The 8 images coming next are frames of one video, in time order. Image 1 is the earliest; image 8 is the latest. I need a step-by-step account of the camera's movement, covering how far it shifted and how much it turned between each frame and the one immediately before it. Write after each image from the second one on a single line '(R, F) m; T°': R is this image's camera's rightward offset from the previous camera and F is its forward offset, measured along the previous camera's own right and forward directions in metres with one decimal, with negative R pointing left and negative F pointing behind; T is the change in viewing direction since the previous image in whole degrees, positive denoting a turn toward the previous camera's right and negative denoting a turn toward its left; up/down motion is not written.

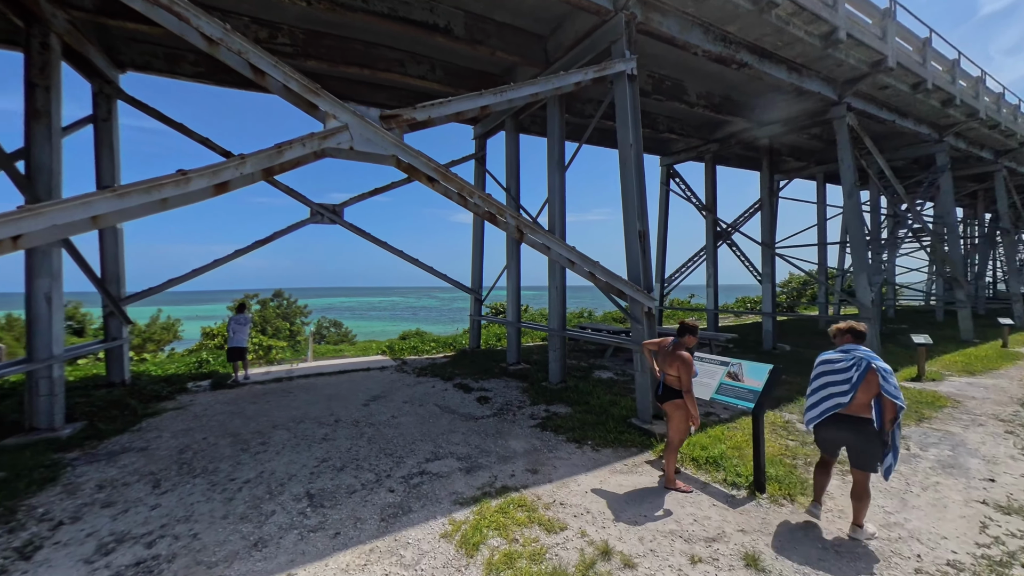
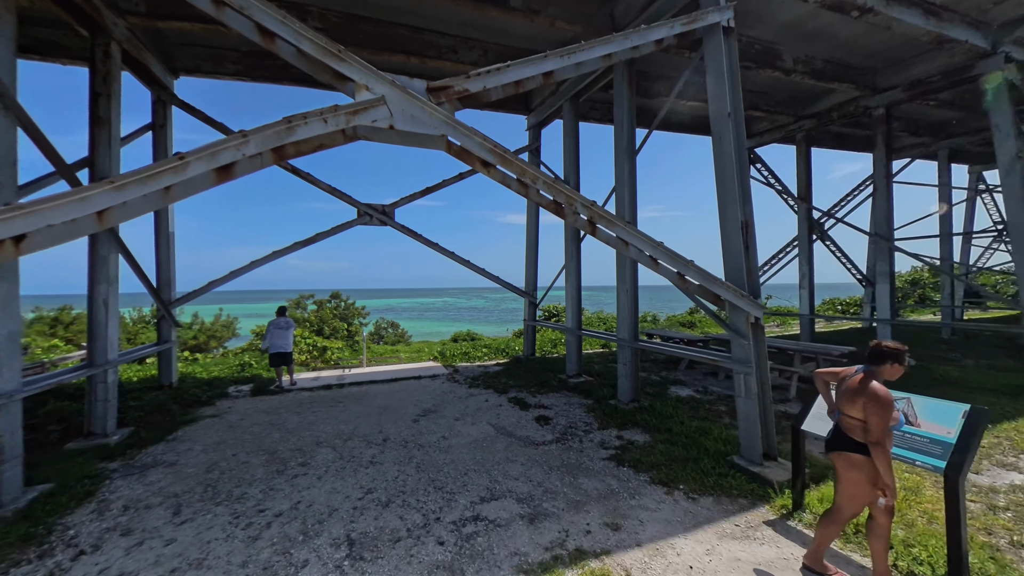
(-0.2, +0.7) m; -8°
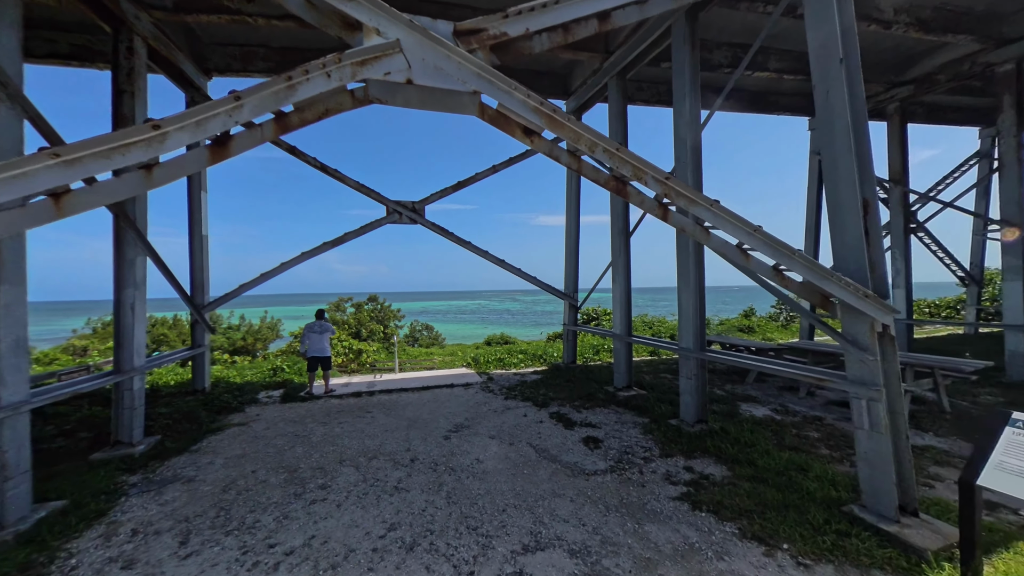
(-0.1, +0.6) m; -6°
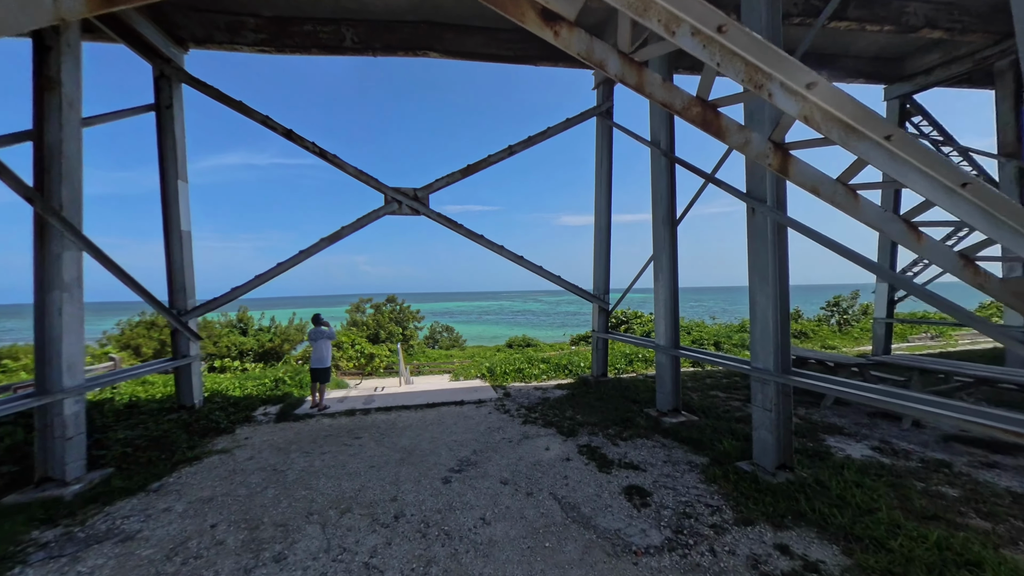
(+0.1, +1.0) m; -4°
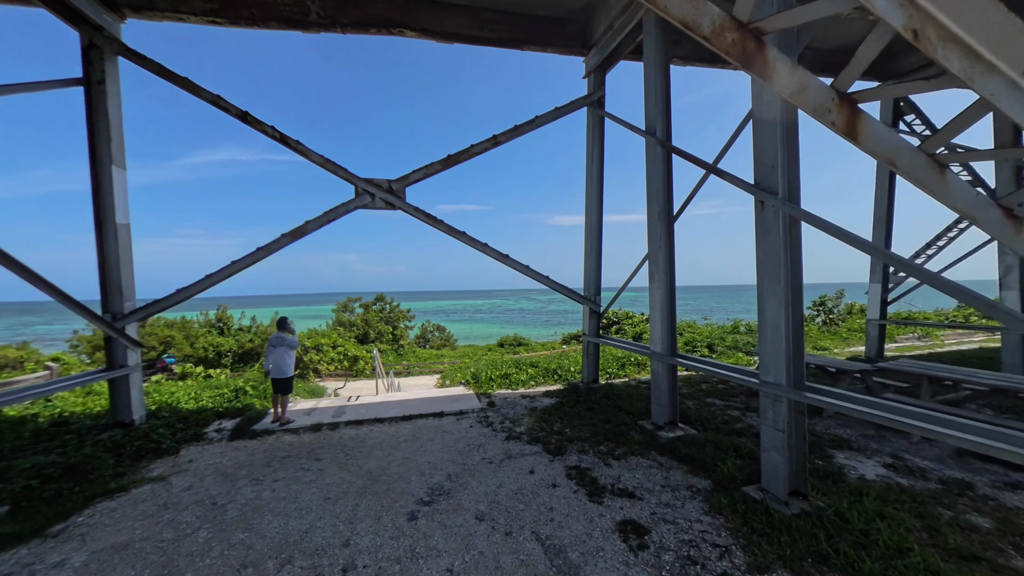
(+0.1, +0.5) m; +1°
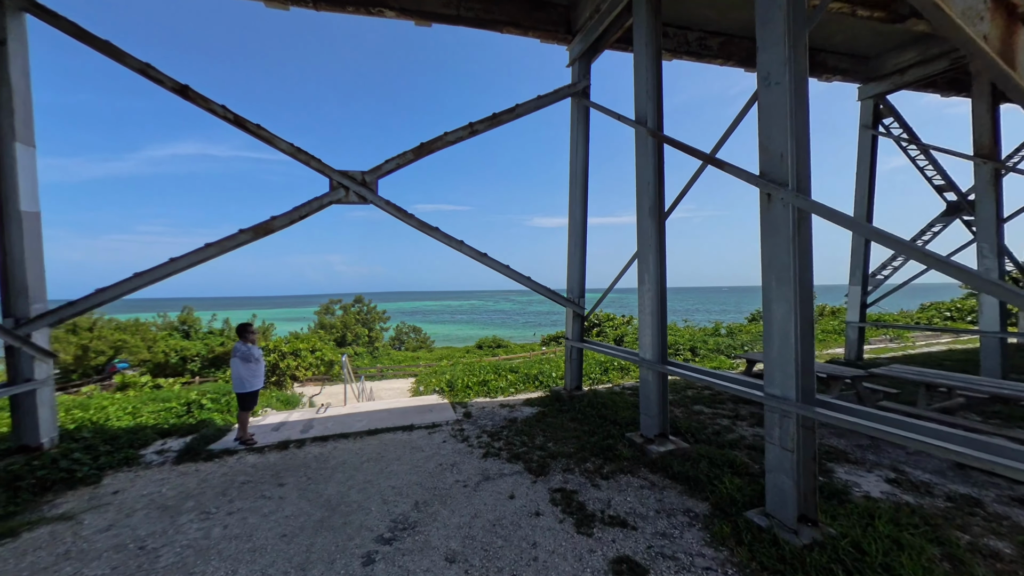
(0.0, +0.4) m; +3°
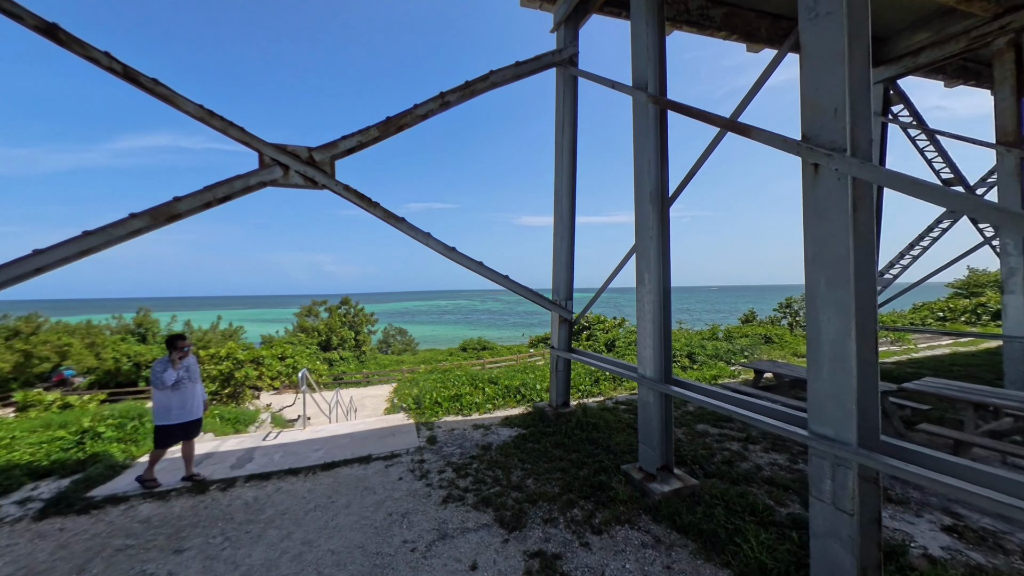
(+0.2, +0.8) m; +2°
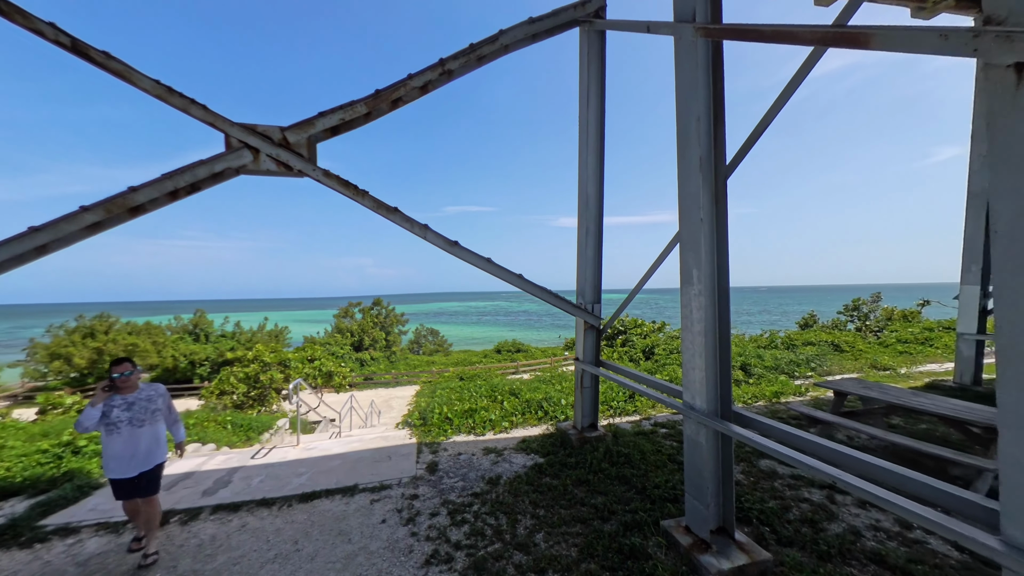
(+0.3, +0.8) m; -6°
